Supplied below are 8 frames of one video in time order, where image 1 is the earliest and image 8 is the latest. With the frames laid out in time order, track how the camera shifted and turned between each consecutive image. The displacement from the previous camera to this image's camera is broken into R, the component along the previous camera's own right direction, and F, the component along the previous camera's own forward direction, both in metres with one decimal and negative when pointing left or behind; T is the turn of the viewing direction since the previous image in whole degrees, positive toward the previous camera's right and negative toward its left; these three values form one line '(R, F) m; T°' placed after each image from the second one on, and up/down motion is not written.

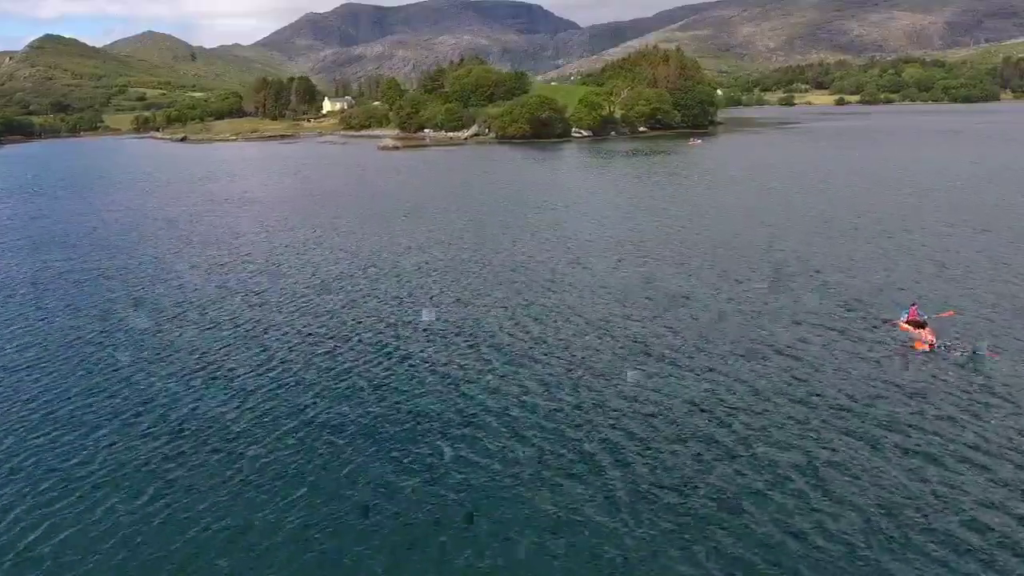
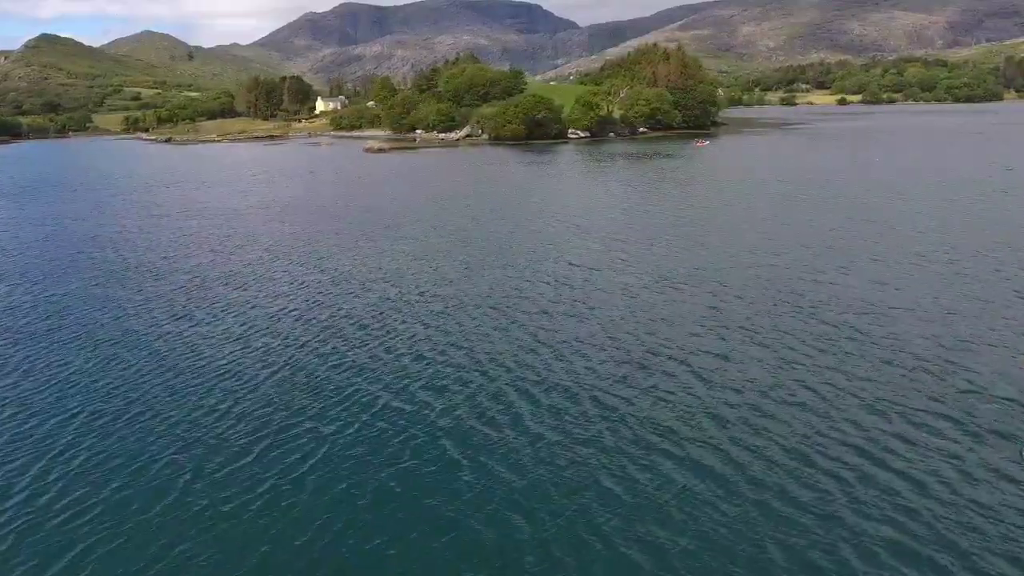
(+1.1, +5.3) m; 0°
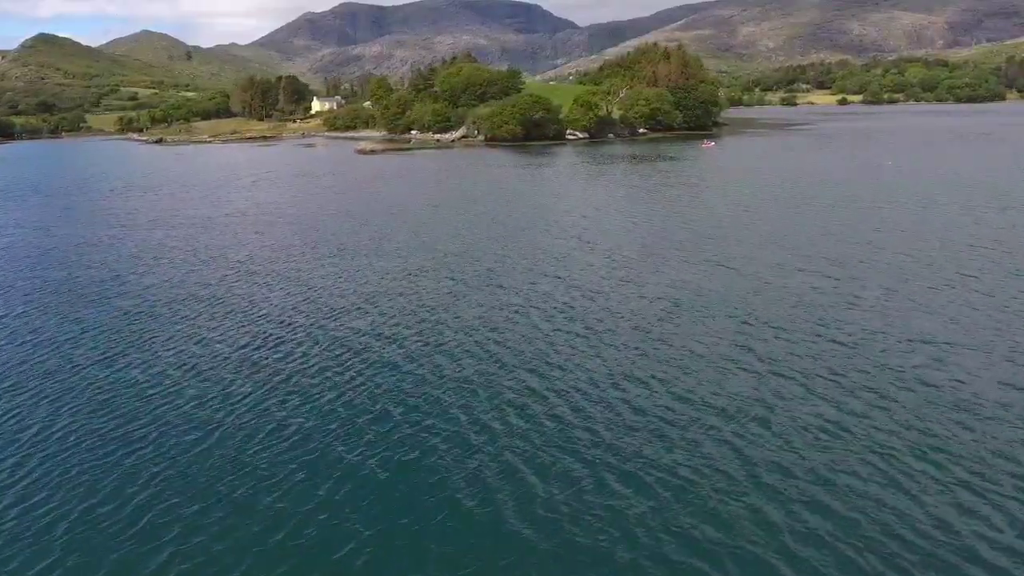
(+0.4, +3.2) m; 0°
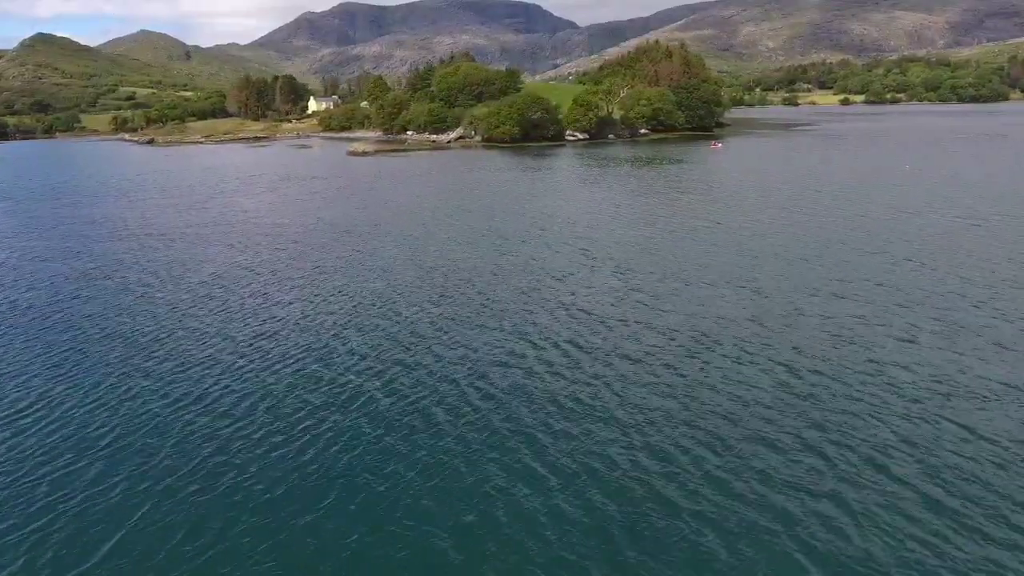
(+0.2, +3.5) m; 0°
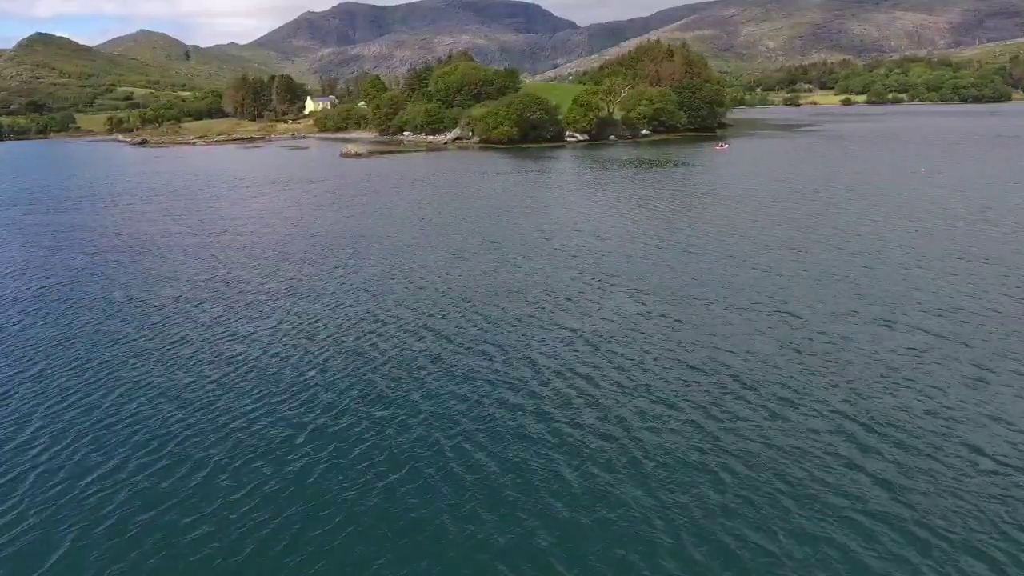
(+0.2, +2.8) m; 0°
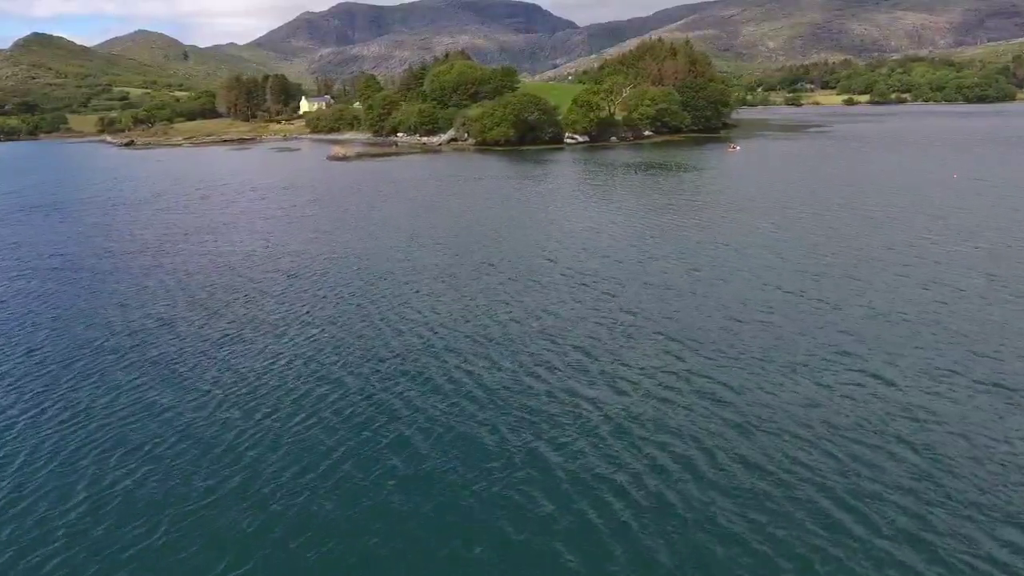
(+0.3, +5.0) m; 0°
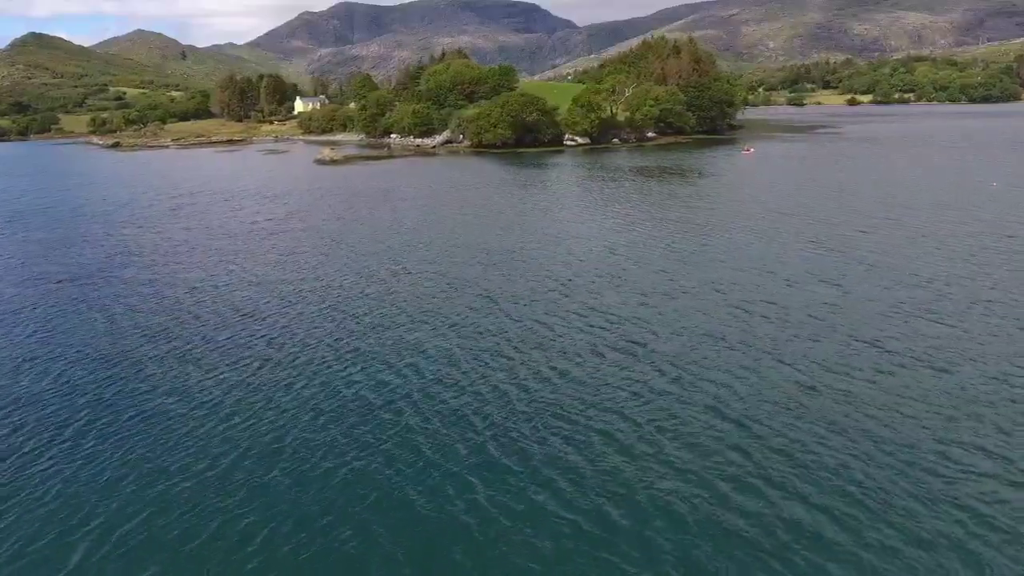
(+0.2, +4.9) m; 0°
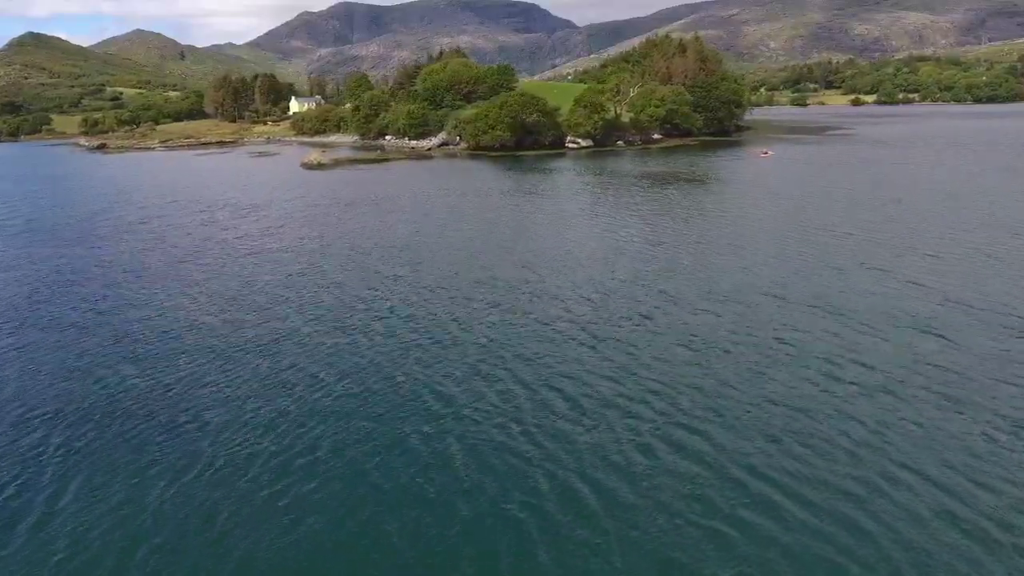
(0.0, +5.1) m; 0°
